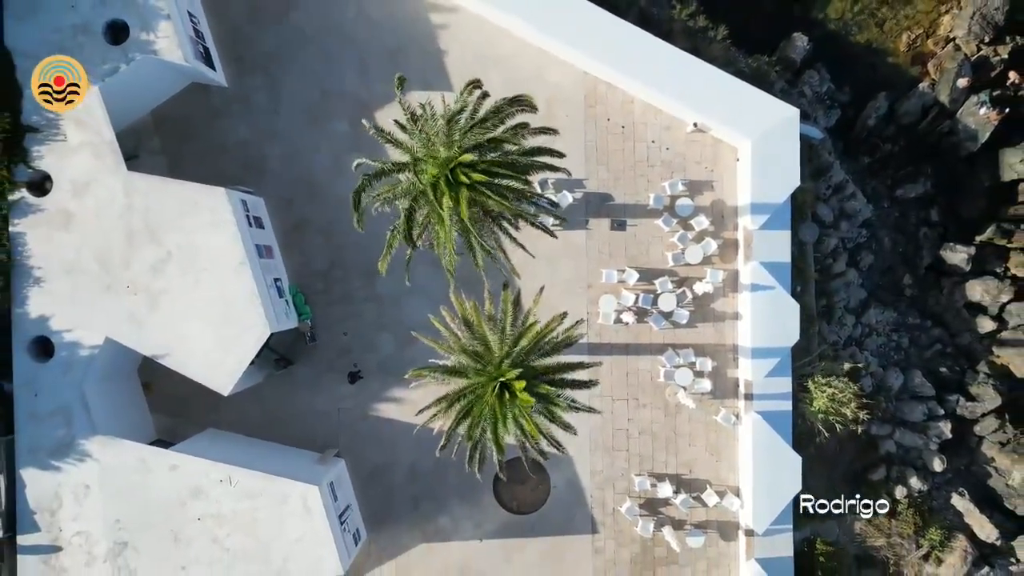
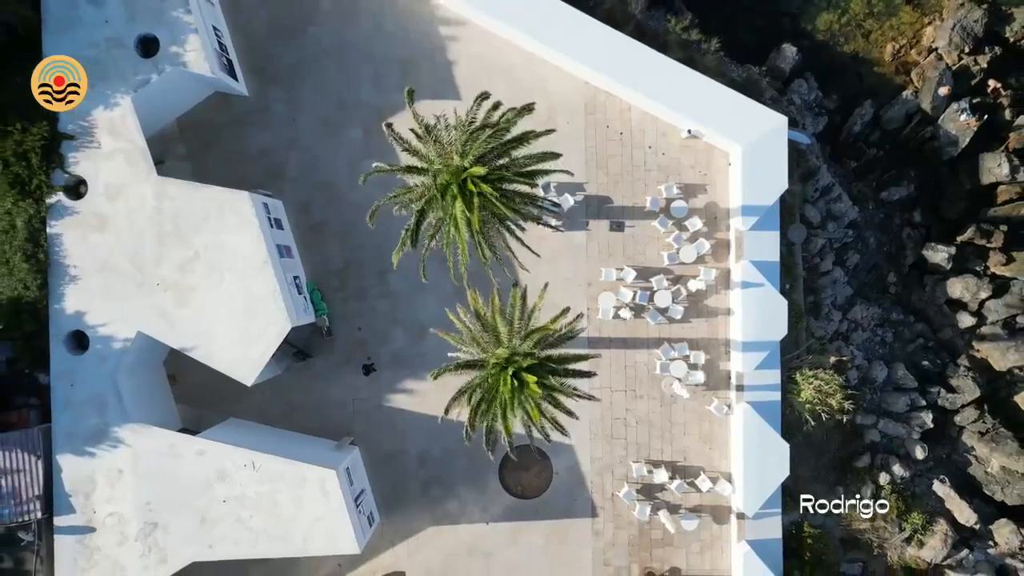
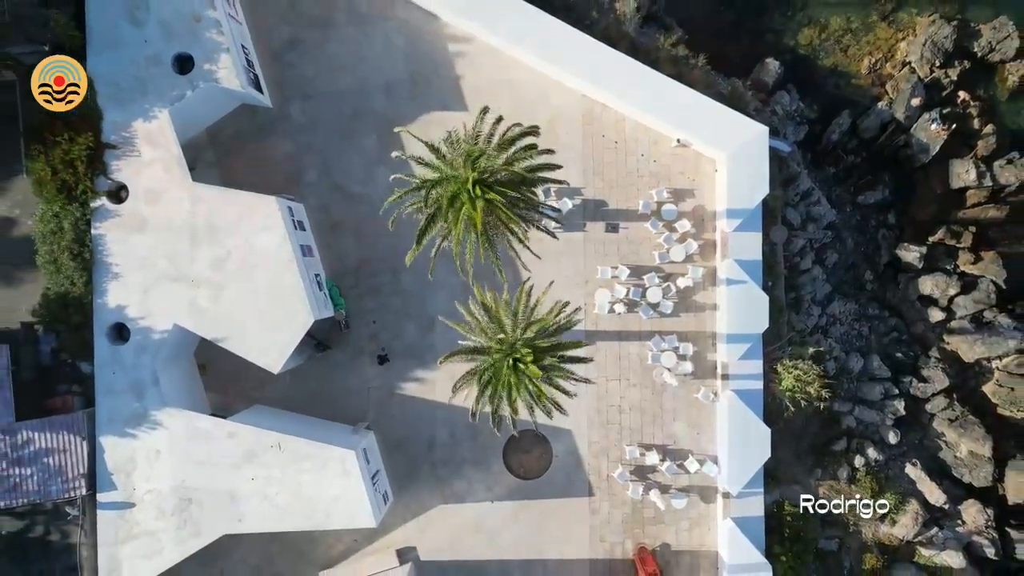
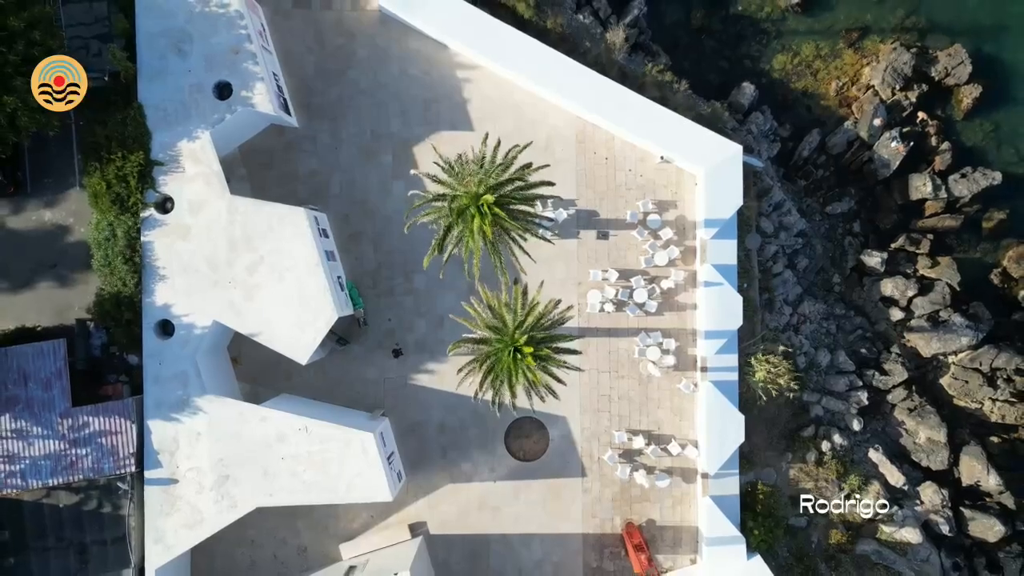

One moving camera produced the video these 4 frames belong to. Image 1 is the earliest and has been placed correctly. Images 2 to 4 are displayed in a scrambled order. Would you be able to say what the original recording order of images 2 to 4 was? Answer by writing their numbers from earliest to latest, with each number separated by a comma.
2, 3, 4
